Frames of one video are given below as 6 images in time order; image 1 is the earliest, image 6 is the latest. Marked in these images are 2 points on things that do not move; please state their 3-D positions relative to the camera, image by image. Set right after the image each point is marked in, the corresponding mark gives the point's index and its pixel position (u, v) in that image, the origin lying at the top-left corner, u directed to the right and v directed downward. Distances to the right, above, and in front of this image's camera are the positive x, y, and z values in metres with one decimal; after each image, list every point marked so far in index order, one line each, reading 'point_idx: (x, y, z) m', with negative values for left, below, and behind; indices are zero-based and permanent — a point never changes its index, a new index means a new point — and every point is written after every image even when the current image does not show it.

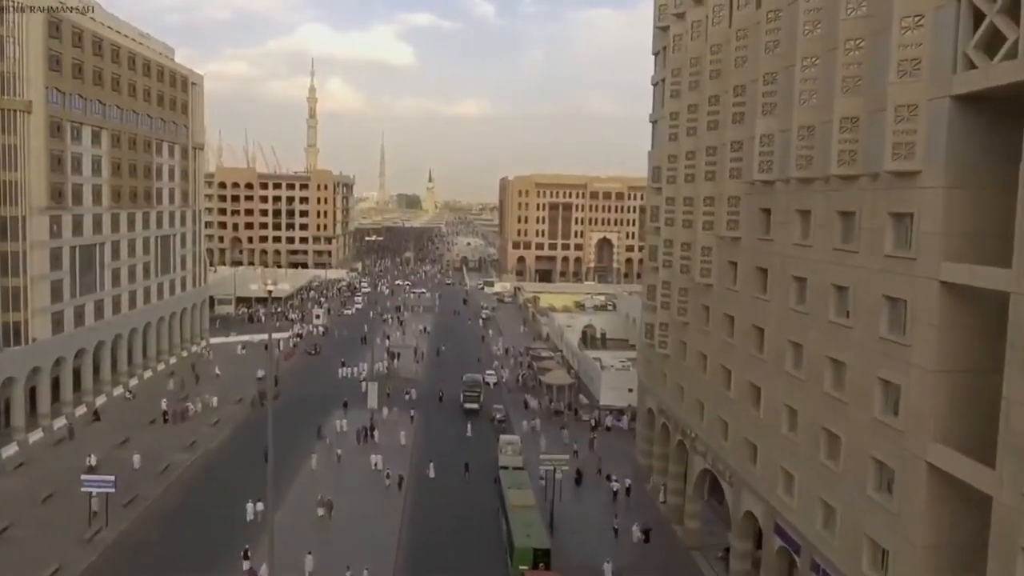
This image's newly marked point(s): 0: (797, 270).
0: (+6.3, +0.4, +19.0) m
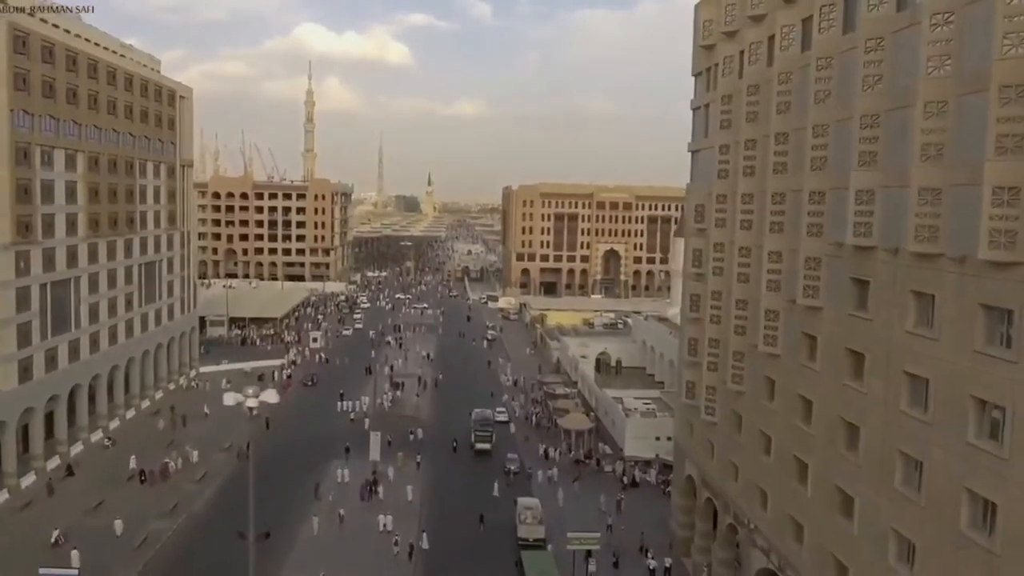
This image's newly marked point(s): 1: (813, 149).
0: (+7.1, -1.4, +15.2) m
1: (+6.6, +3.0, +18.8) m
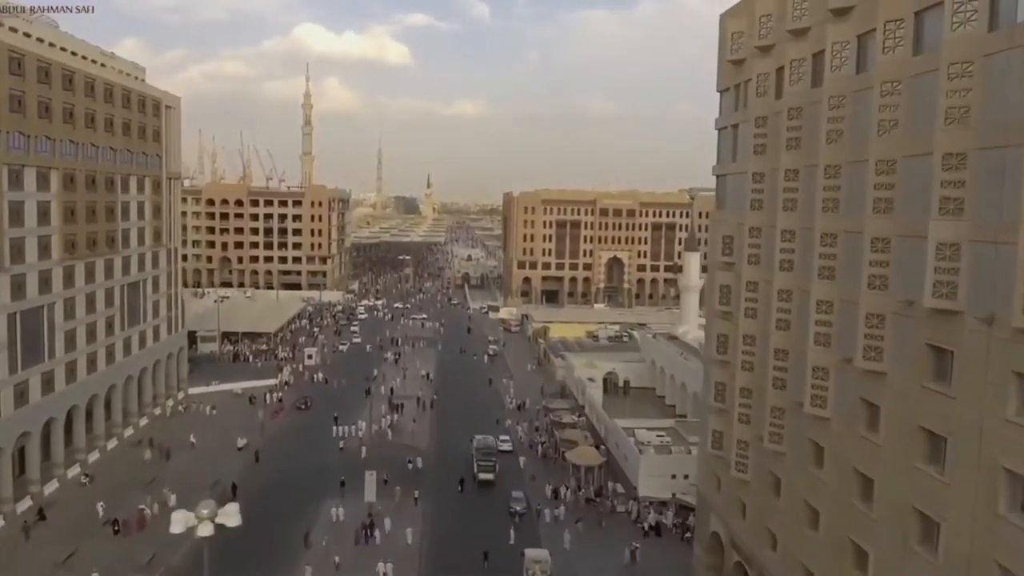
0: (+7.3, -2.5, +12.5) m
1: (+6.8, +1.9, +16.1) m
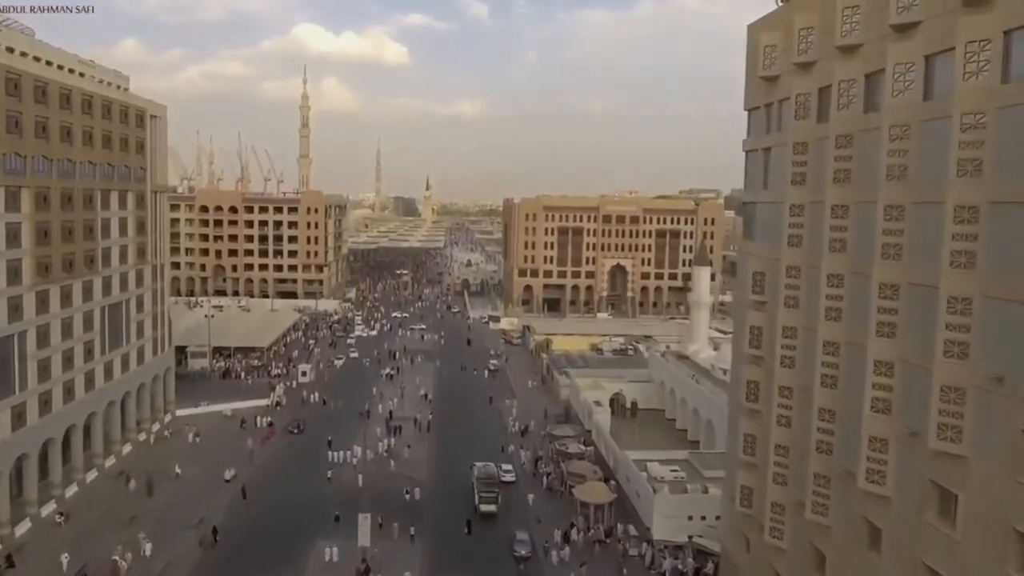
0: (+7.5, -3.6, +10.1) m
1: (+7.0, +0.8, +13.7) m
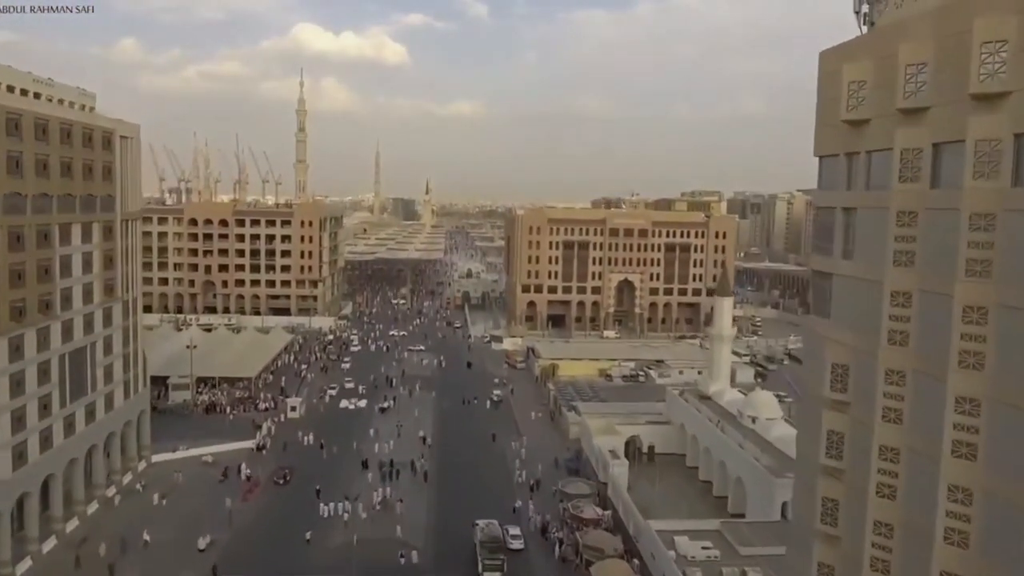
0: (+7.9, -5.6, +5.6) m
1: (+7.4, -1.2, +9.2) m
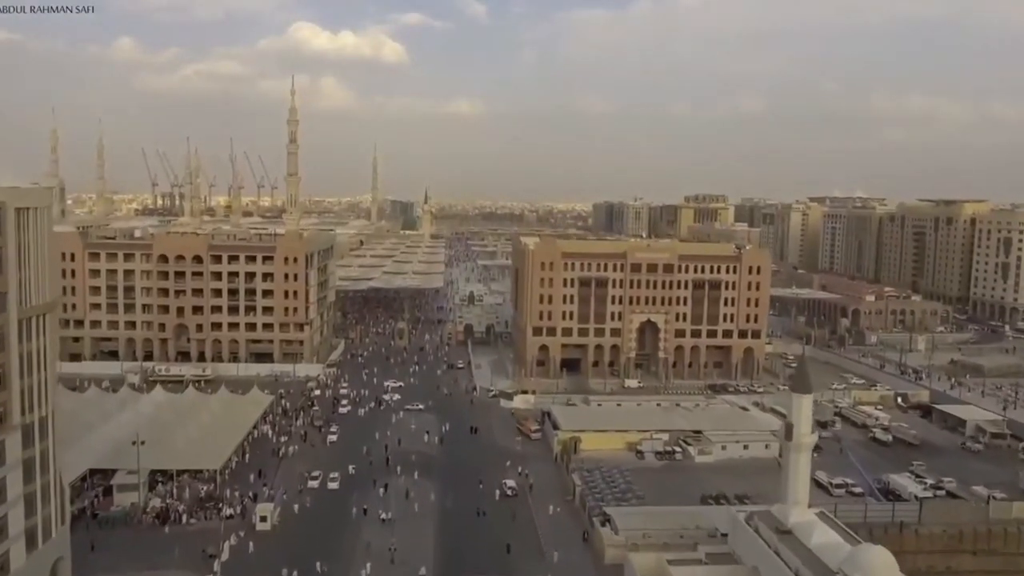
0: (+9.1, -10.3, -5.4) m
1: (+8.5, -5.9, -1.8) m
